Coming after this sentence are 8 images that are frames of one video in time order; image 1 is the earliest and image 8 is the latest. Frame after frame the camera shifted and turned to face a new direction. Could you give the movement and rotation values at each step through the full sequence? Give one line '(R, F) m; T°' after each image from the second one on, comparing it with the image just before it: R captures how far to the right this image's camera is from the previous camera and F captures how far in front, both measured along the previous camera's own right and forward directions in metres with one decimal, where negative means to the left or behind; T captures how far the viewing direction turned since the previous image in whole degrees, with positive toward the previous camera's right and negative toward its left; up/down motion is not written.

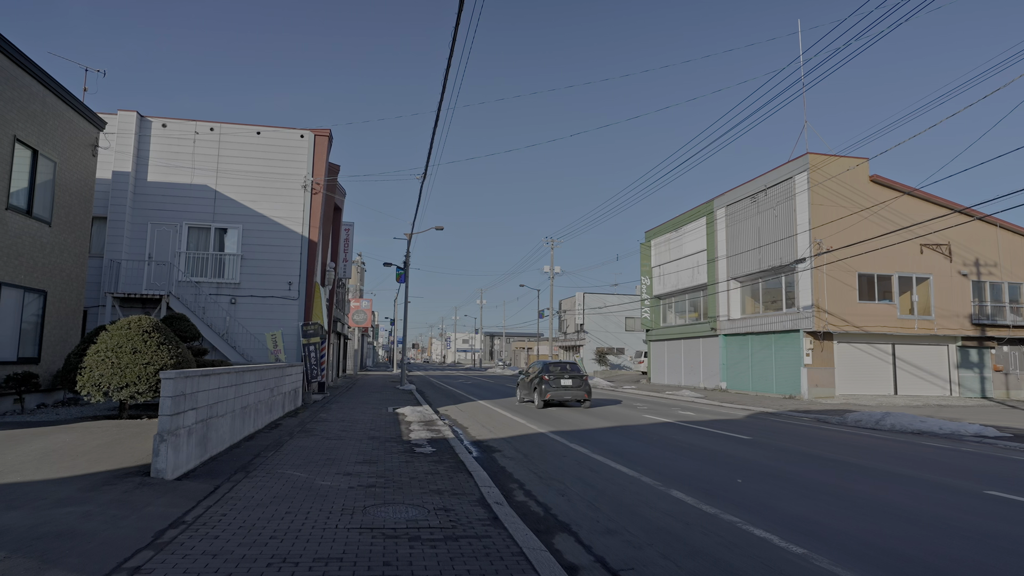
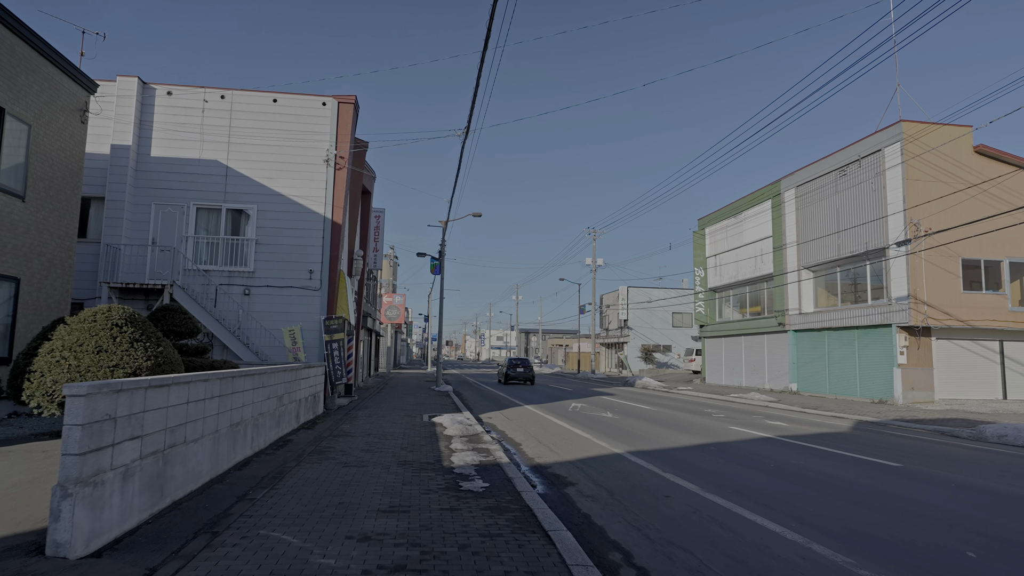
(-0.6, +2.9) m; -3°
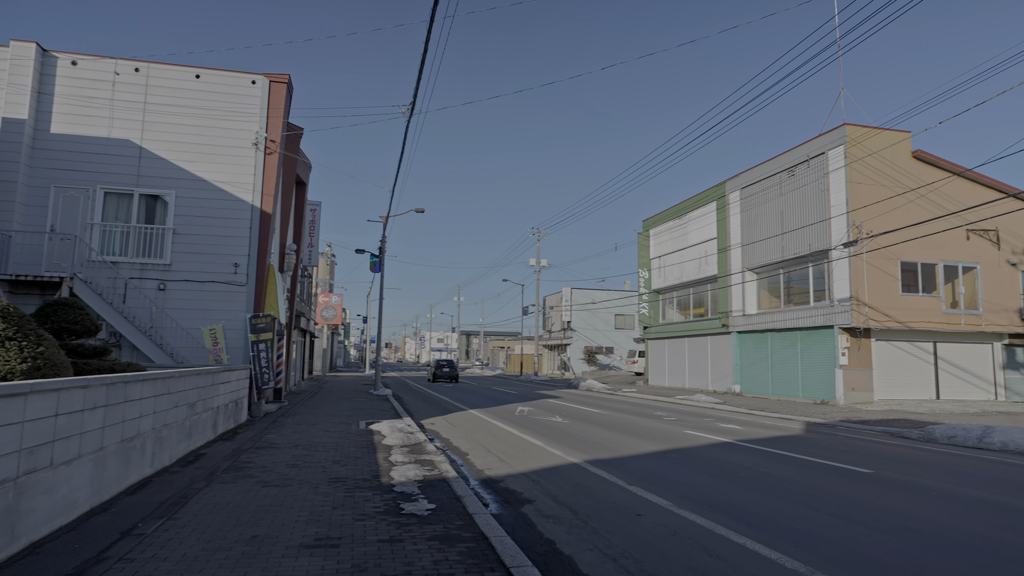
(-0.1, +1.0) m; +5°
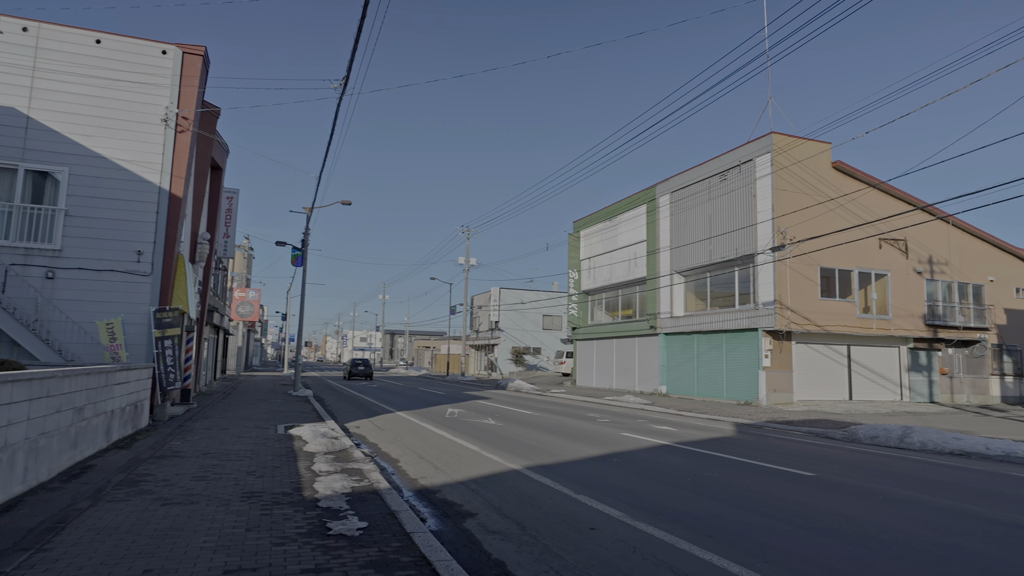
(-0.2, +0.7) m; +7°
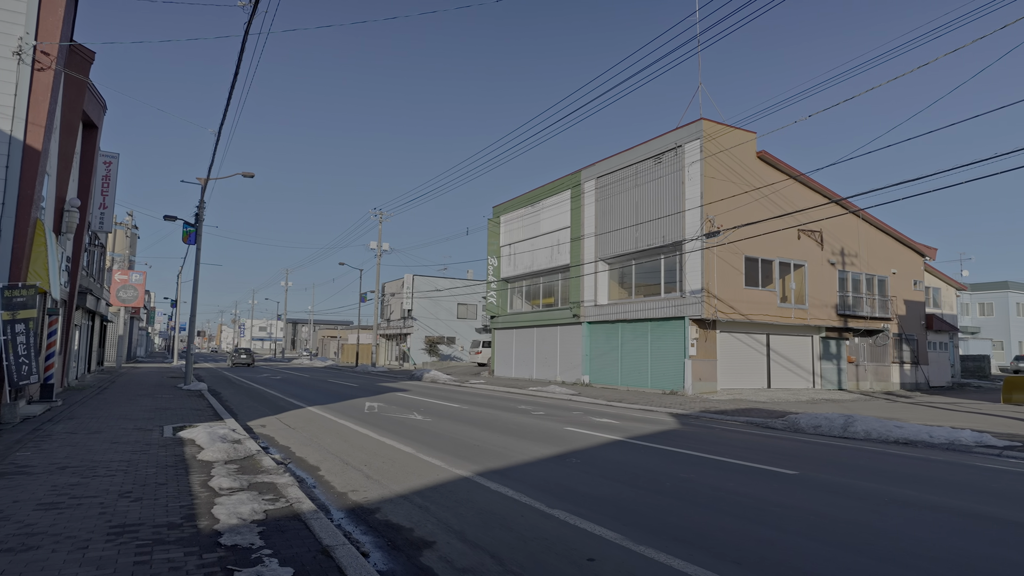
(-0.5, +1.5) m; +8°
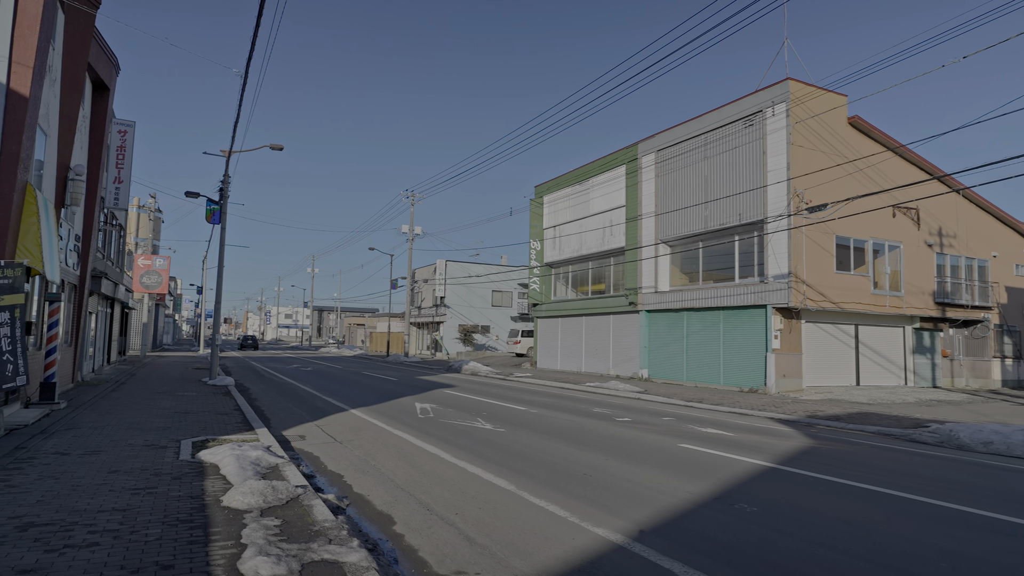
(-1.3, +2.6) m; -2°
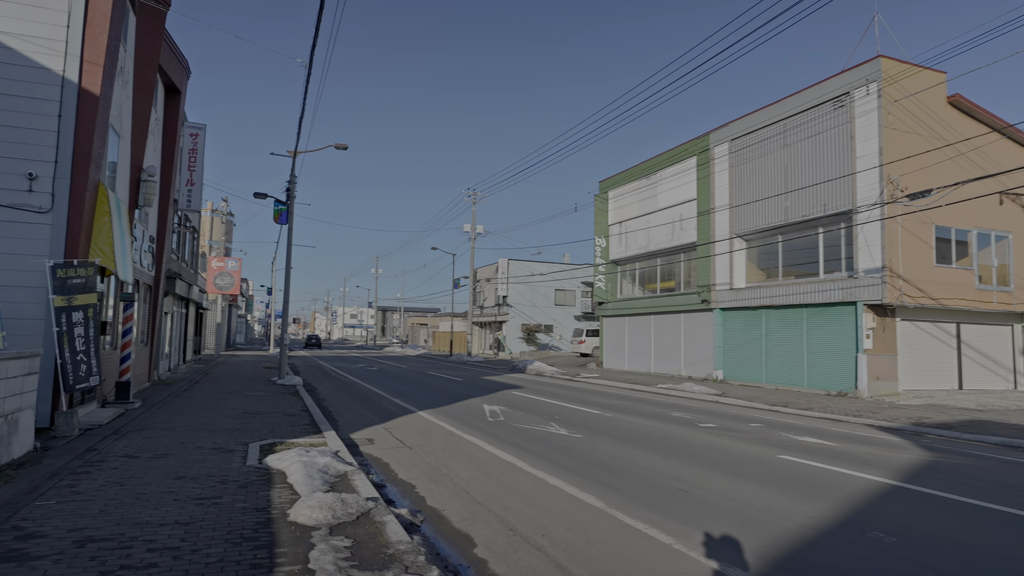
(-0.3, +0.7) m; -5°
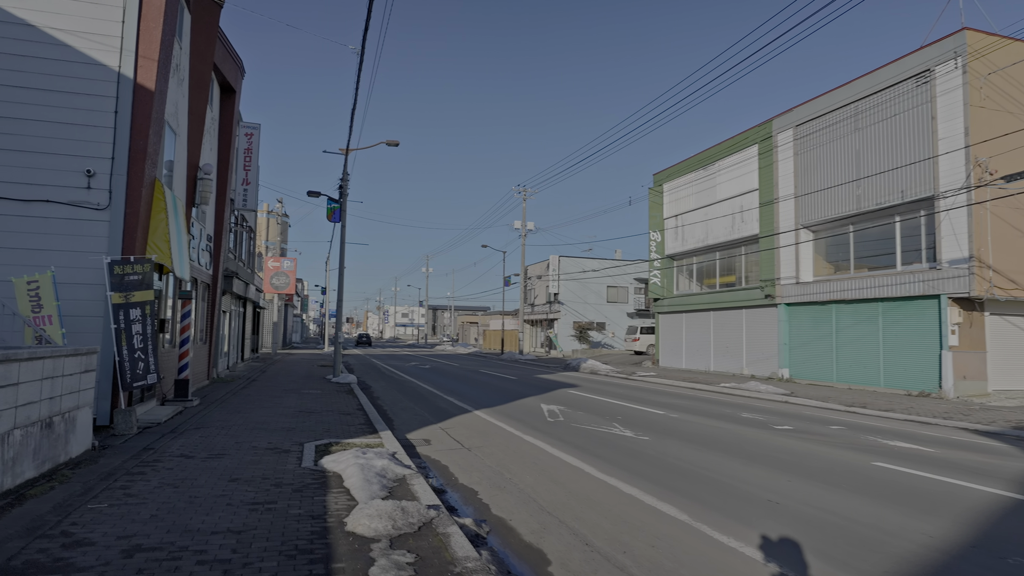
(-0.2, +0.5) m; -4°
